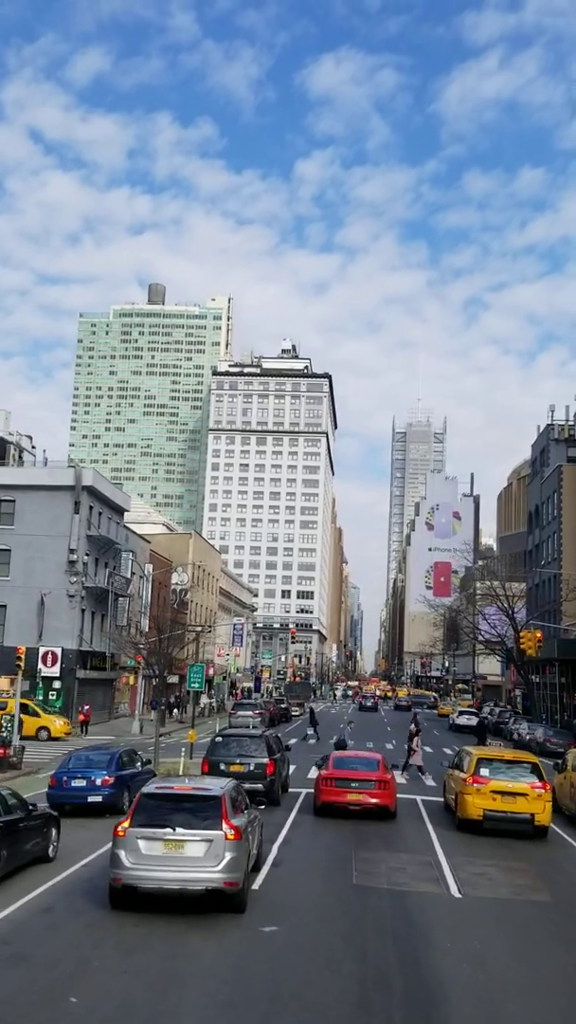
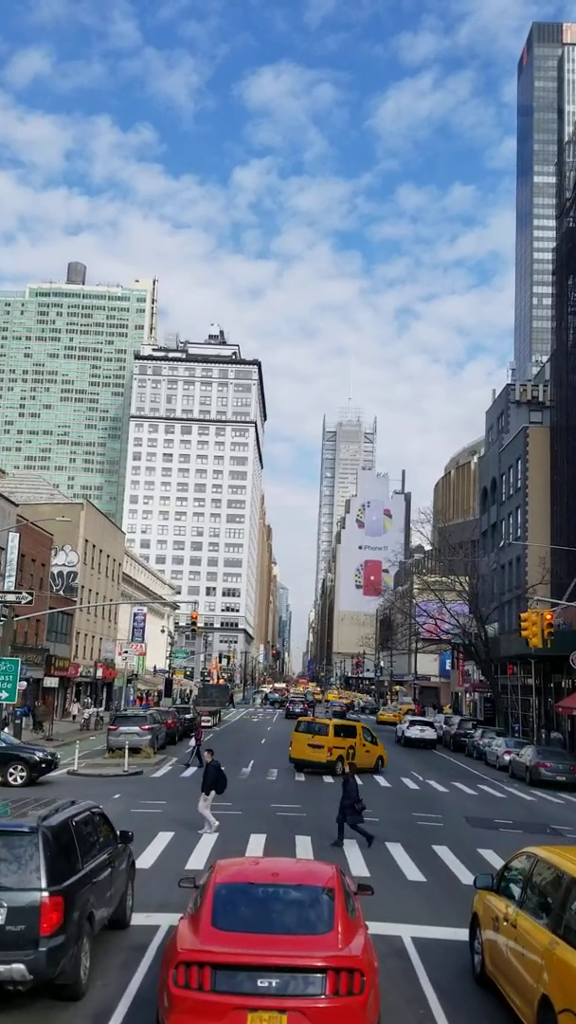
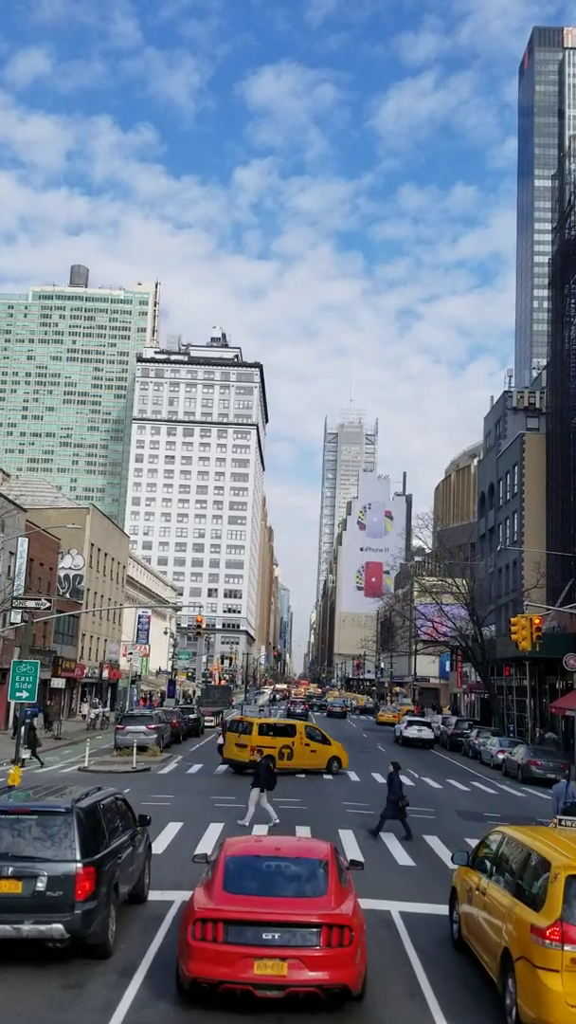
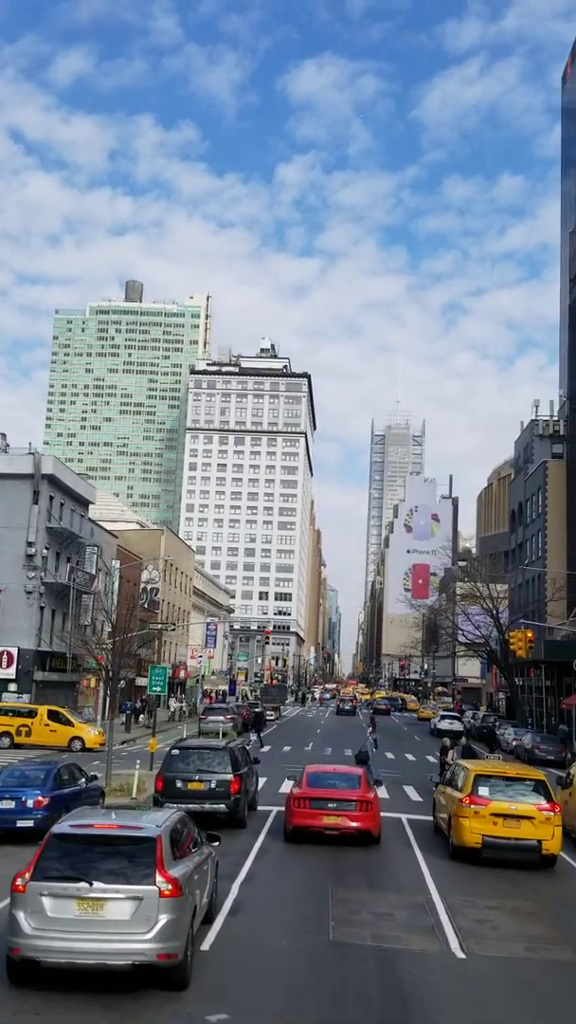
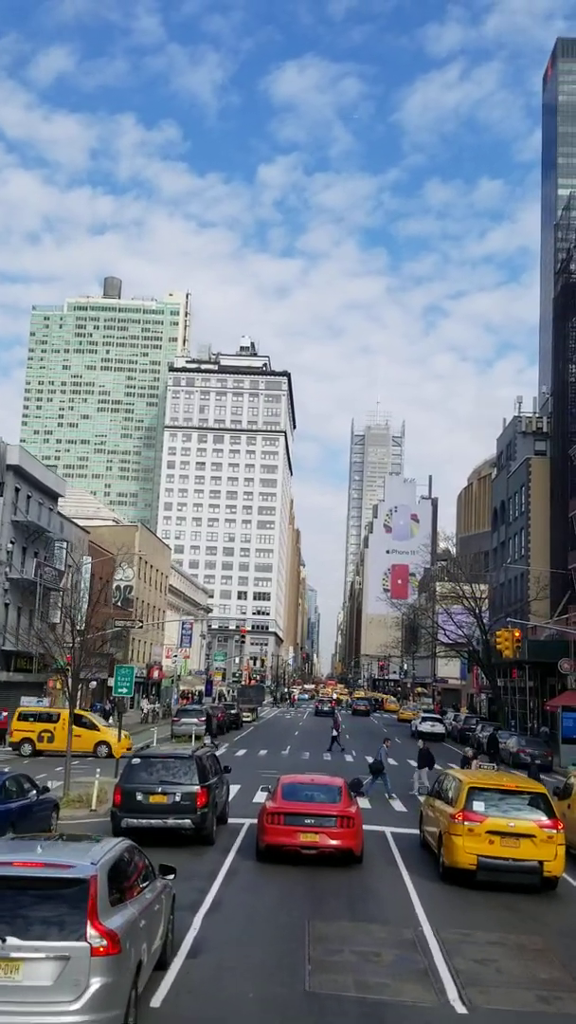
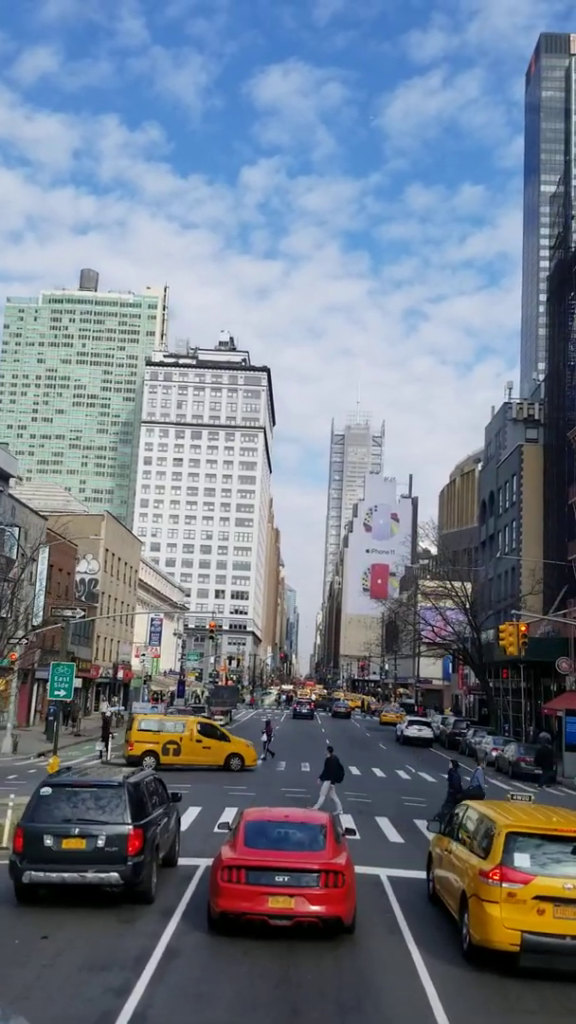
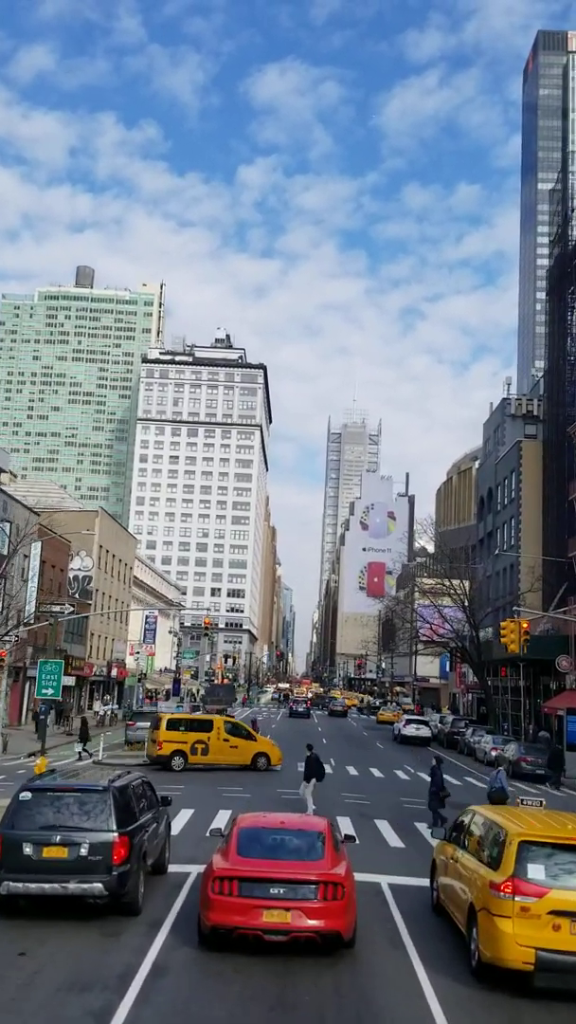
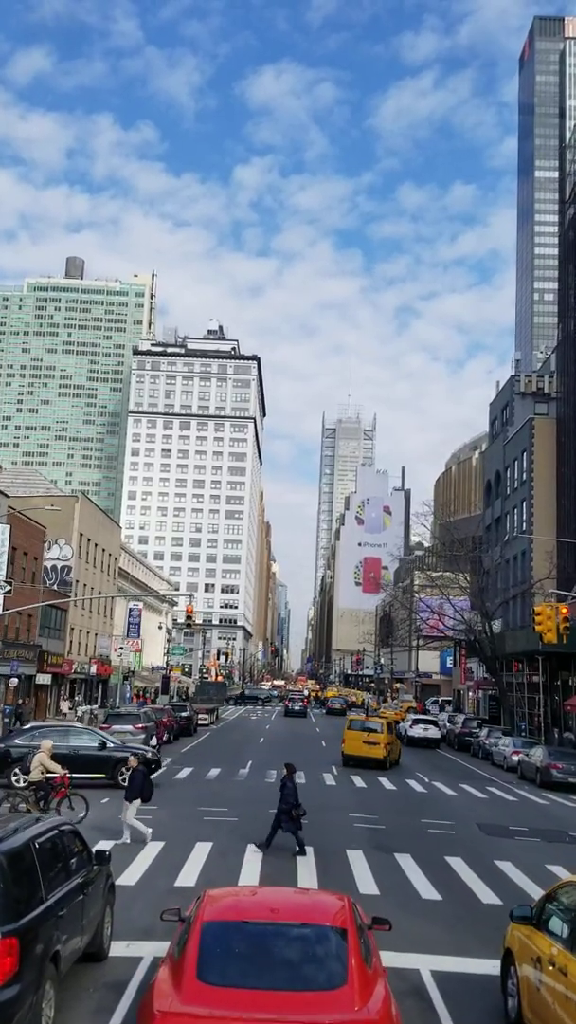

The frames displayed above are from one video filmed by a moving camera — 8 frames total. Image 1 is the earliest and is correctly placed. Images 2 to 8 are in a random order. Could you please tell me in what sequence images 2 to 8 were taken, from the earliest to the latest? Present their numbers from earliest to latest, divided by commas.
4, 5, 6, 7, 3, 2, 8
